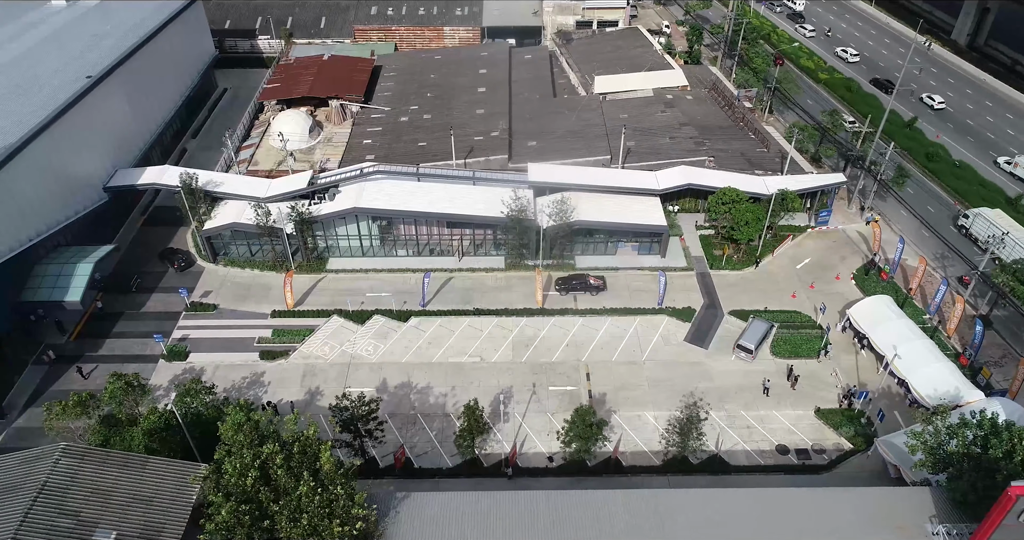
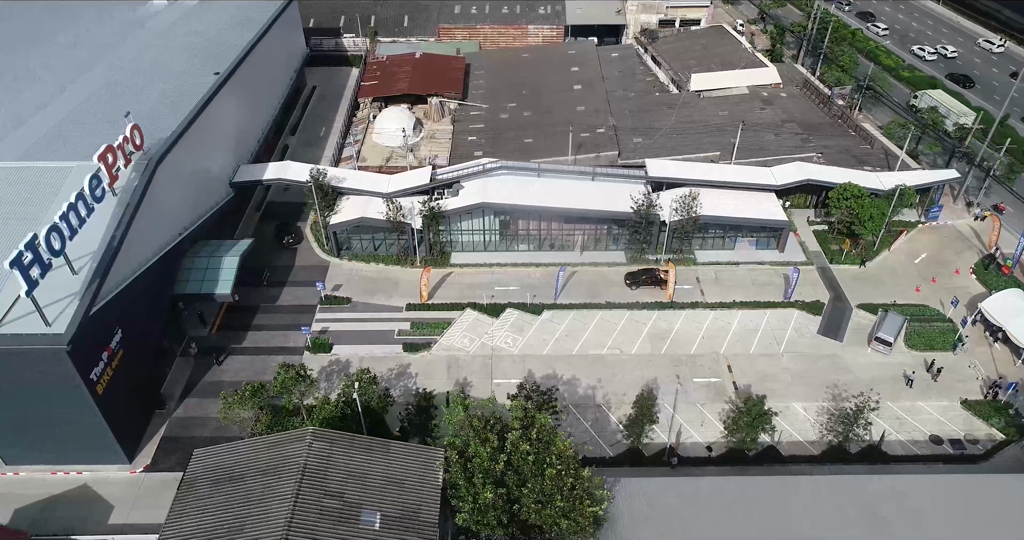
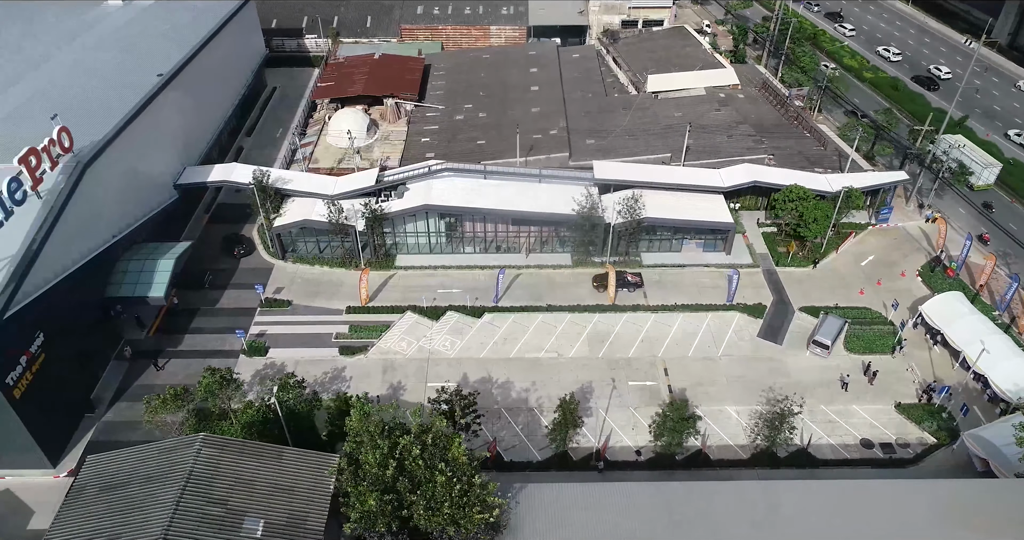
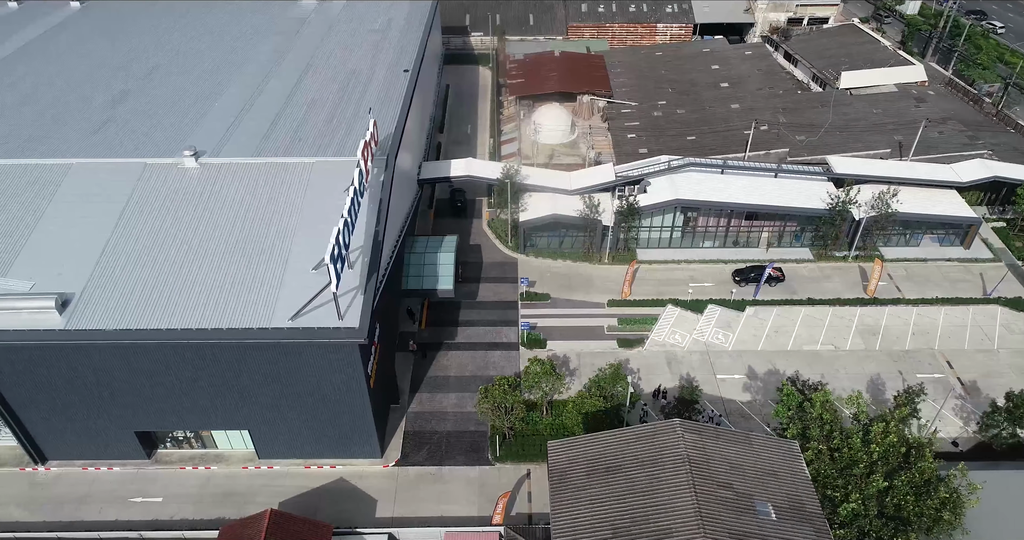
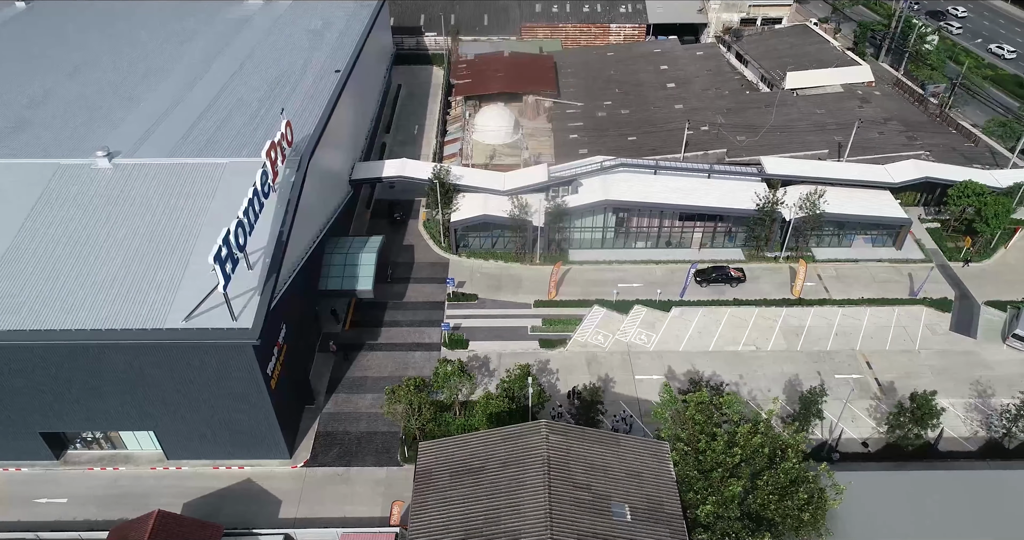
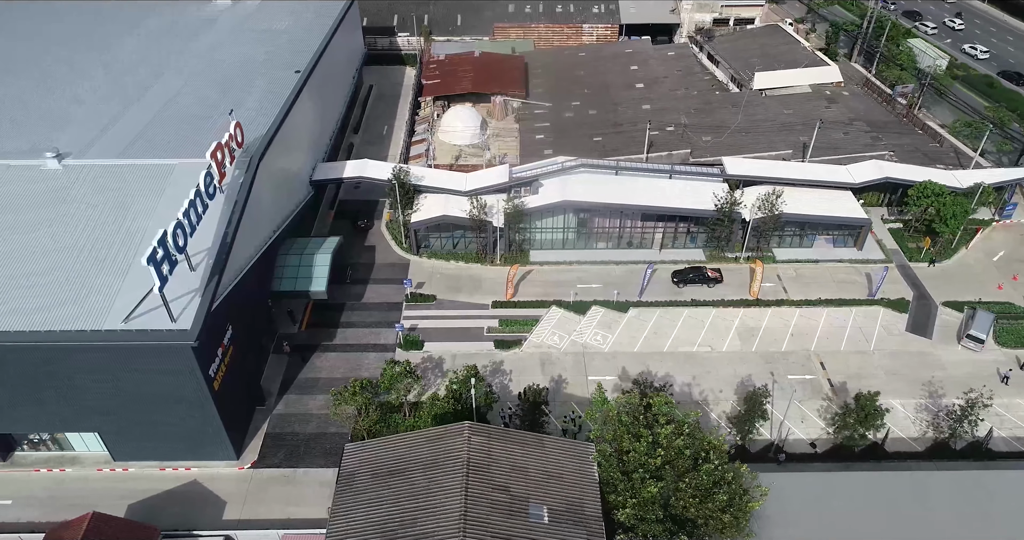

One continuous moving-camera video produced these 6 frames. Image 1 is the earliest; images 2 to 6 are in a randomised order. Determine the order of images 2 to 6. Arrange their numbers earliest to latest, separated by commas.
3, 2, 6, 5, 4
